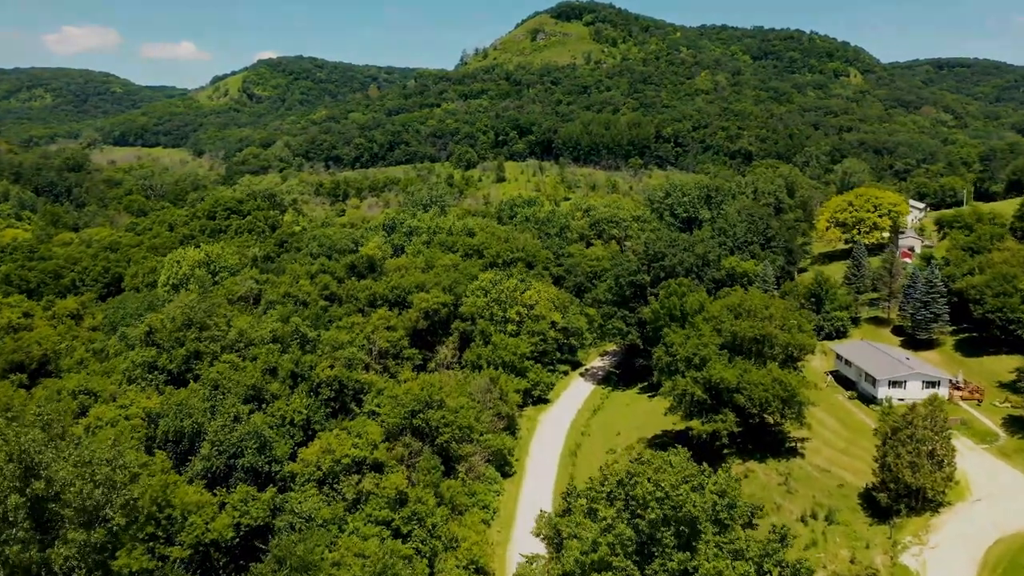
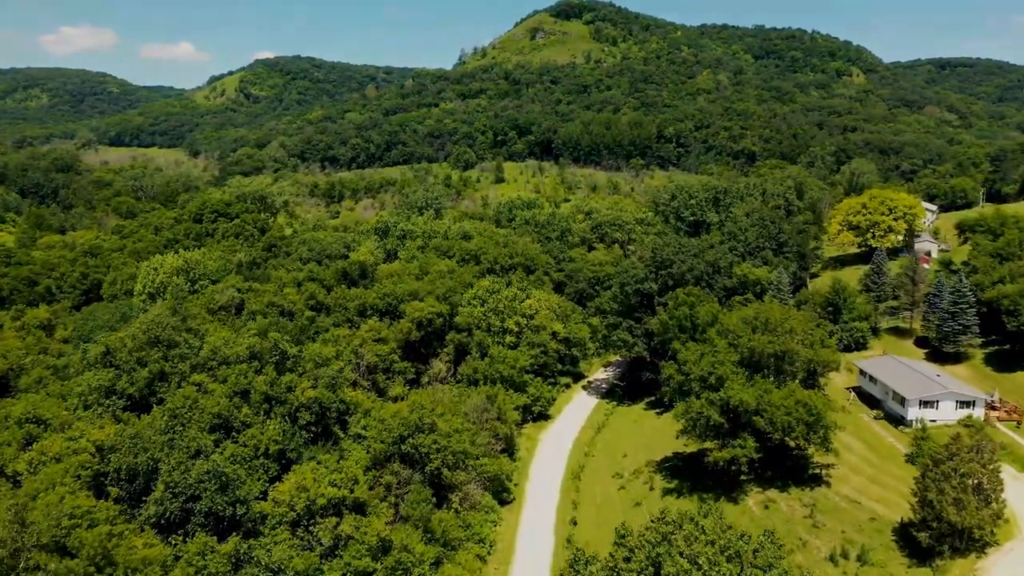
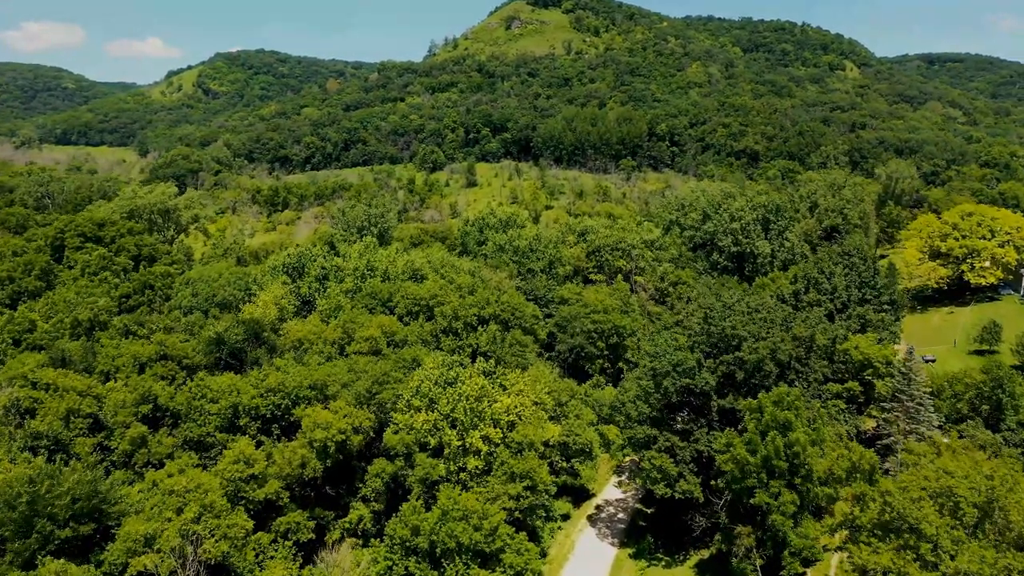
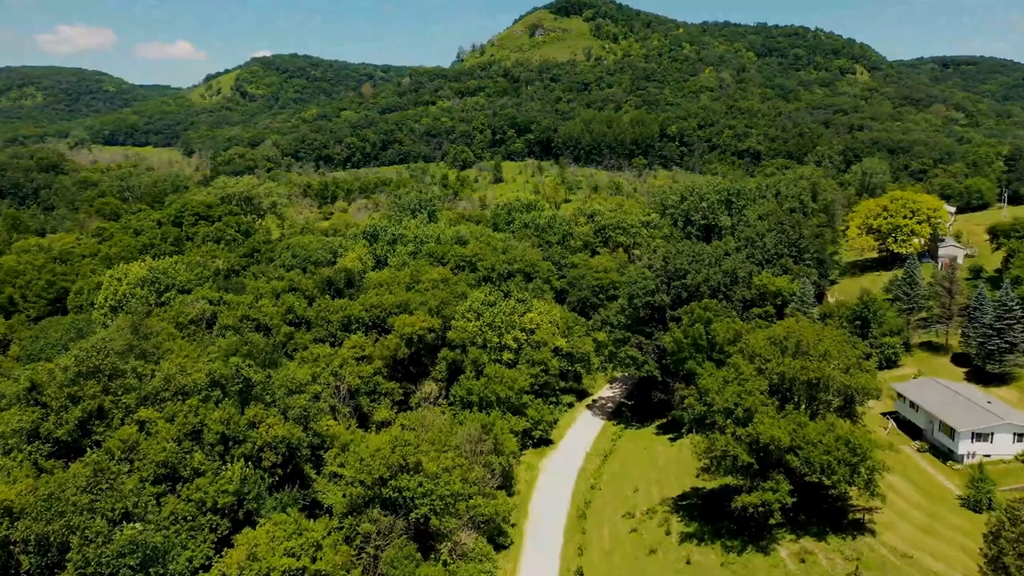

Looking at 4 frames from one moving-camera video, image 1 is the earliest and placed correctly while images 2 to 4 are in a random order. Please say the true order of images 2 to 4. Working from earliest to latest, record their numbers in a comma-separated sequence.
2, 4, 3
